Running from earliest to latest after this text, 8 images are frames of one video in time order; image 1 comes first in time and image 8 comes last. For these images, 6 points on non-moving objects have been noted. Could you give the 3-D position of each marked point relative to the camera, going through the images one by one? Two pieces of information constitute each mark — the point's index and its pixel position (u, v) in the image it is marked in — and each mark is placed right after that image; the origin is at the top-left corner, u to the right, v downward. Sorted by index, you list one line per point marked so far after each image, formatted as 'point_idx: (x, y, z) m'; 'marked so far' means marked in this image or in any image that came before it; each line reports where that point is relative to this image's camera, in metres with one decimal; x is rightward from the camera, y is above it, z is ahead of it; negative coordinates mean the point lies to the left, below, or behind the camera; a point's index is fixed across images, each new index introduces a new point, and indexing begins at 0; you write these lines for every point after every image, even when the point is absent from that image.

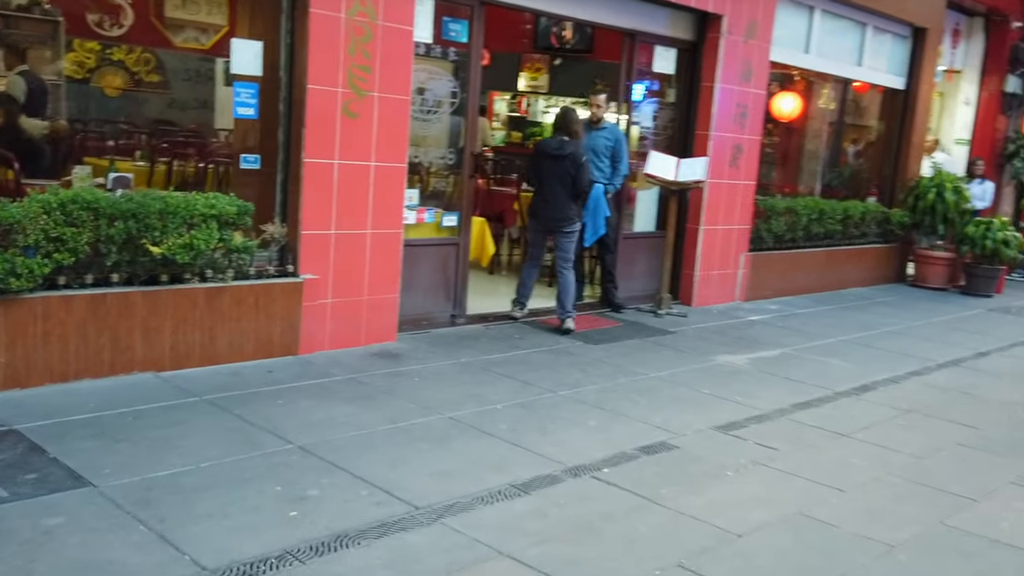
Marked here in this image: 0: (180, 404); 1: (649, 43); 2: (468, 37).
0: (-1.5, -0.5, +4.2) m
1: (+1.2, +2.1, +7.9) m
2: (-0.3, +1.7, +6.4) m
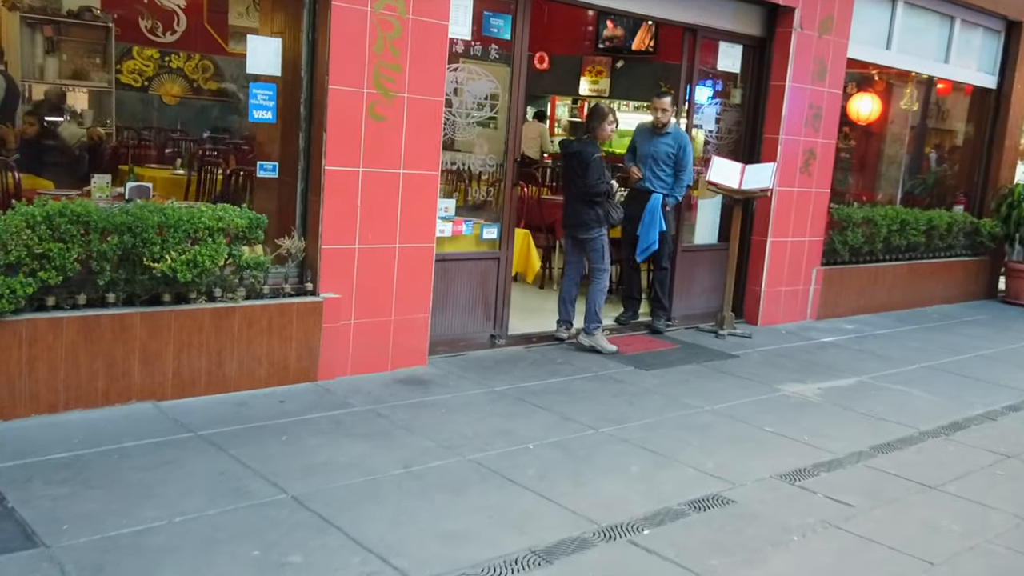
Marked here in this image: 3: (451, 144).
0: (-1.4, -0.6, +3.8) m
1: (+1.6, +2.0, +7.3) m
2: (0.0, +1.6, +5.9) m
3: (-0.4, +0.9, +5.8) m
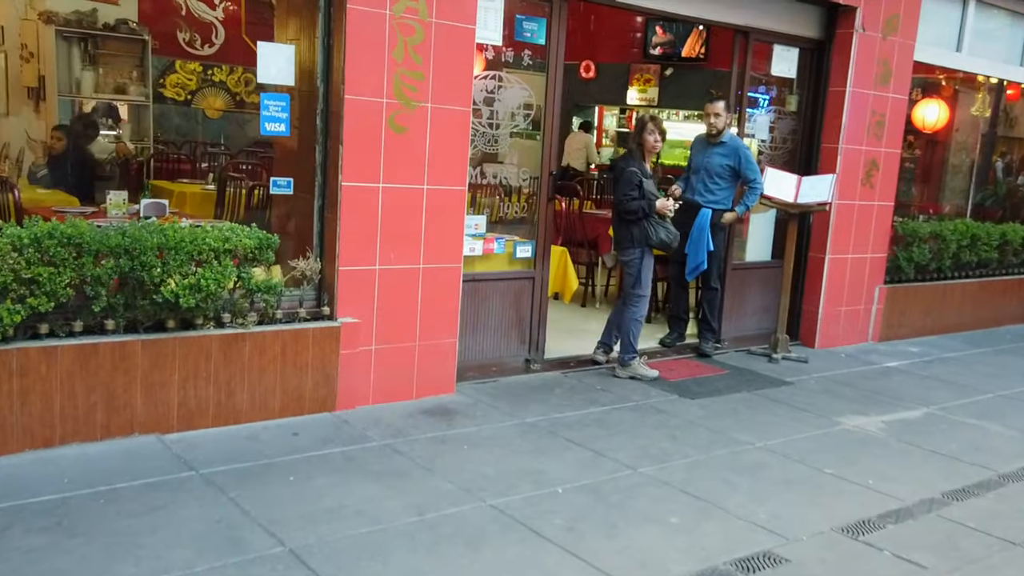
0: (-1.3, -0.7, +3.5) m
1: (+1.9, +1.8, +6.9) m
2: (+0.2, +1.5, +5.6) m
3: (-0.2, +0.8, +5.5) m
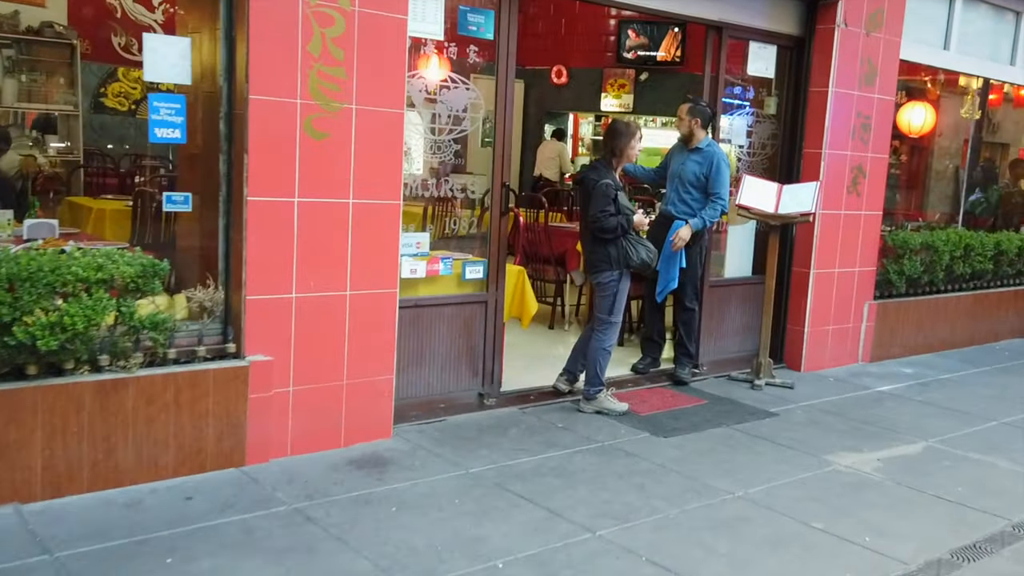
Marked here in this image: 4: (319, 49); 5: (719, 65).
0: (-1.5, -0.9, +2.9) m
1: (+1.5, +1.7, +6.3) m
2: (-0.1, +1.4, +4.9) m
3: (-0.5, +0.7, +4.9) m
4: (-0.8, +1.0, +3.9) m
5: (+1.4, +1.5, +6.2) m
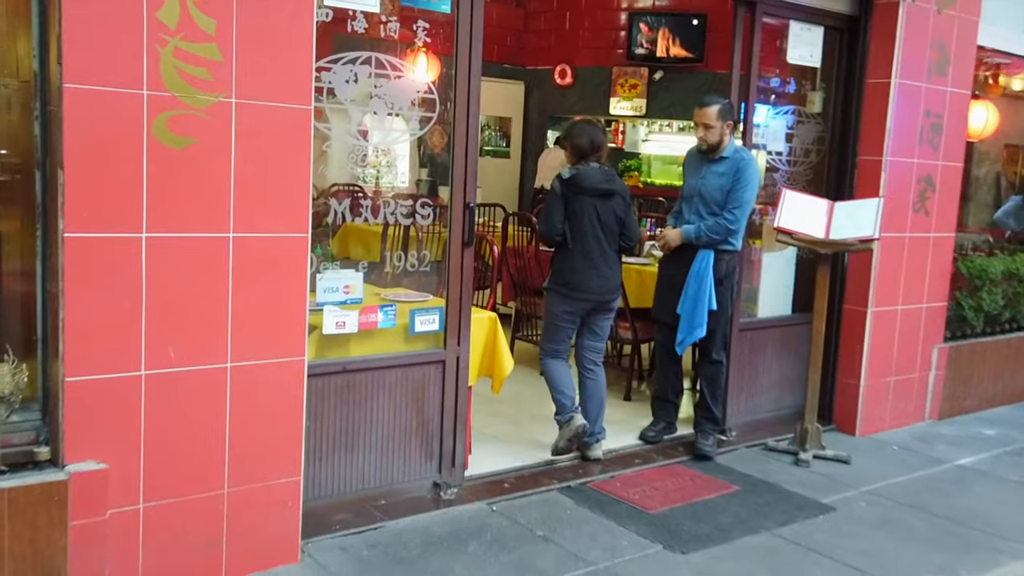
0: (-1.7, -1.1, +1.7) m
1: (+1.4, +1.5, +5.0) m
2: (-0.2, +1.1, +3.7) m
3: (-0.6, +0.4, +3.7) m
4: (-1.0, +0.8, +2.7) m
5: (+1.3, +1.2, +4.9) m
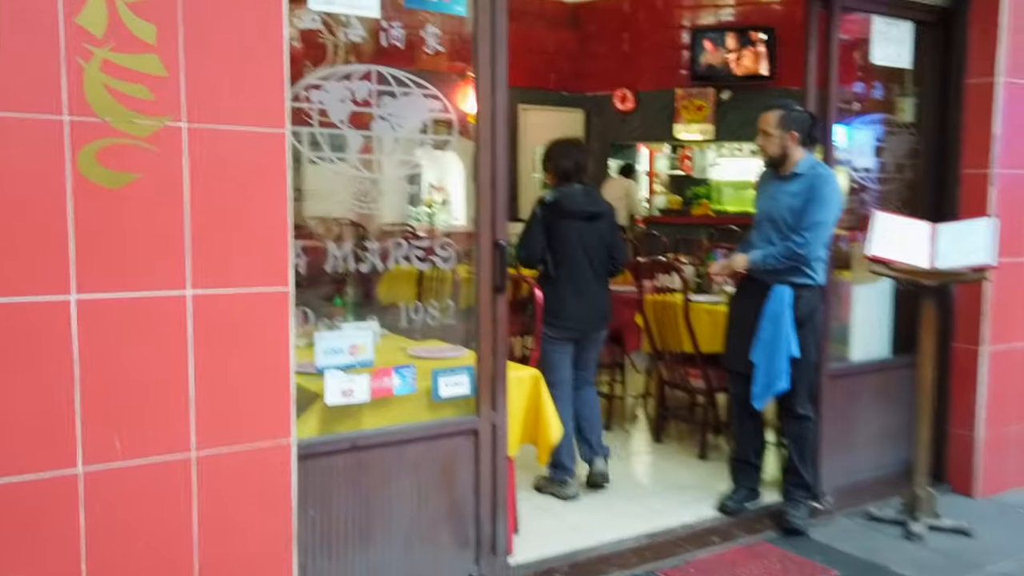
0: (-1.7, -1.2, +1.1) m
1: (+1.6, +1.3, +4.3) m
2: (-0.1, +0.9, +3.2) m
3: (-0.5, +0.2, +3.1) m
4: (-0.9, +0.6, +2.2) m
5: (+1.5, +1.1, +4.3) m
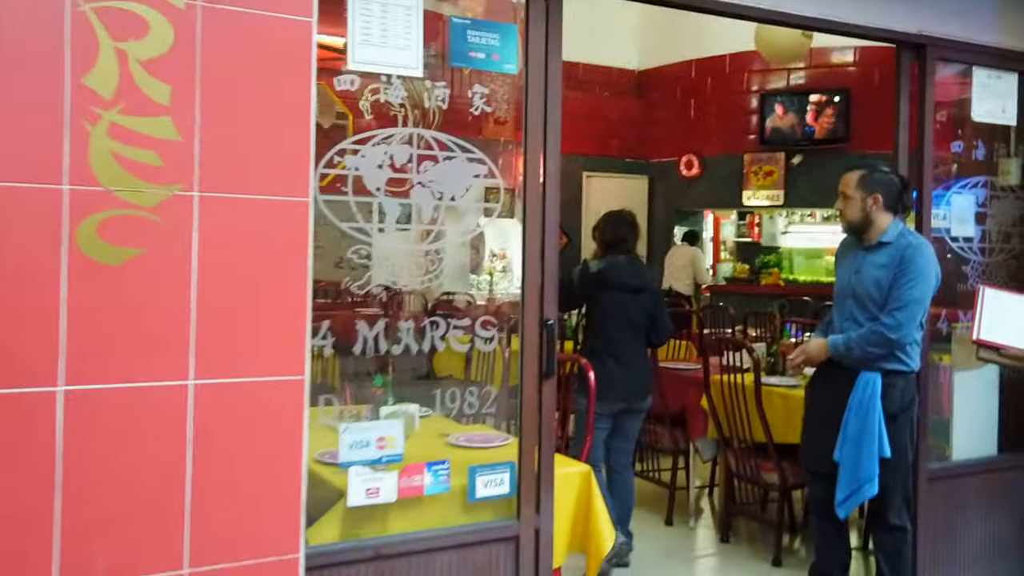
0: (-1.7, -1.3, +0.8) m
1: (+1.9, +0.9, +3.9) m
2: (0.0, +0.7, +2.8) m
3: (-0.3, 0.0, +2.7) m
4: (-0.8, +0.4, +1.9) m
5: (+1.7, +0.7, +3.8) m
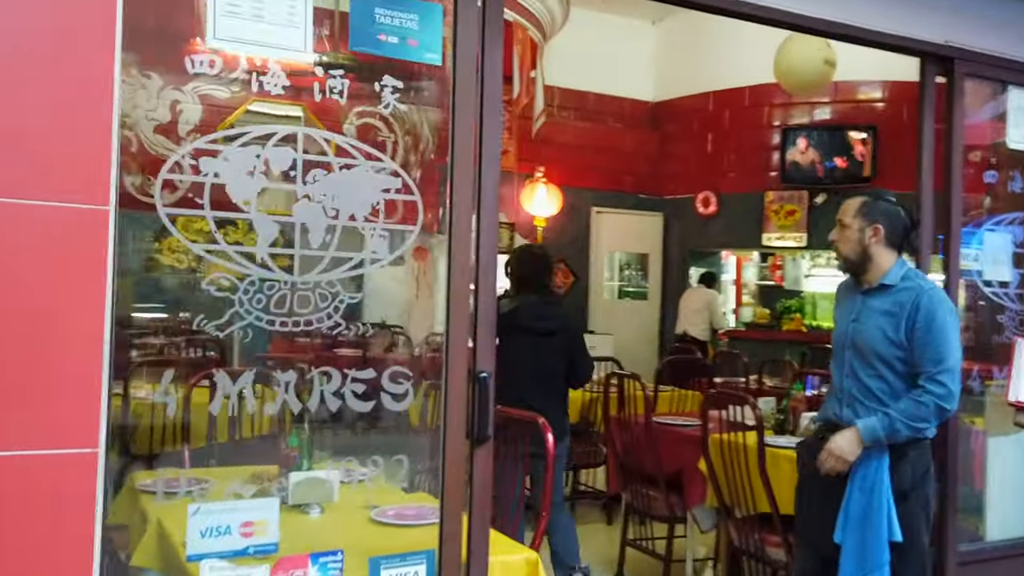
0: (-2.0, -1.3, +0.1) m
1: (+1.7, +0.7, +3.2) m
2: (-0.2, +0.6, +2.2) m
3: (-0.6, -0.1, +2.1) m
4: (-1.1, +0.4, +1.3) m
5: (+1.5, +0.5, +3.2) m
